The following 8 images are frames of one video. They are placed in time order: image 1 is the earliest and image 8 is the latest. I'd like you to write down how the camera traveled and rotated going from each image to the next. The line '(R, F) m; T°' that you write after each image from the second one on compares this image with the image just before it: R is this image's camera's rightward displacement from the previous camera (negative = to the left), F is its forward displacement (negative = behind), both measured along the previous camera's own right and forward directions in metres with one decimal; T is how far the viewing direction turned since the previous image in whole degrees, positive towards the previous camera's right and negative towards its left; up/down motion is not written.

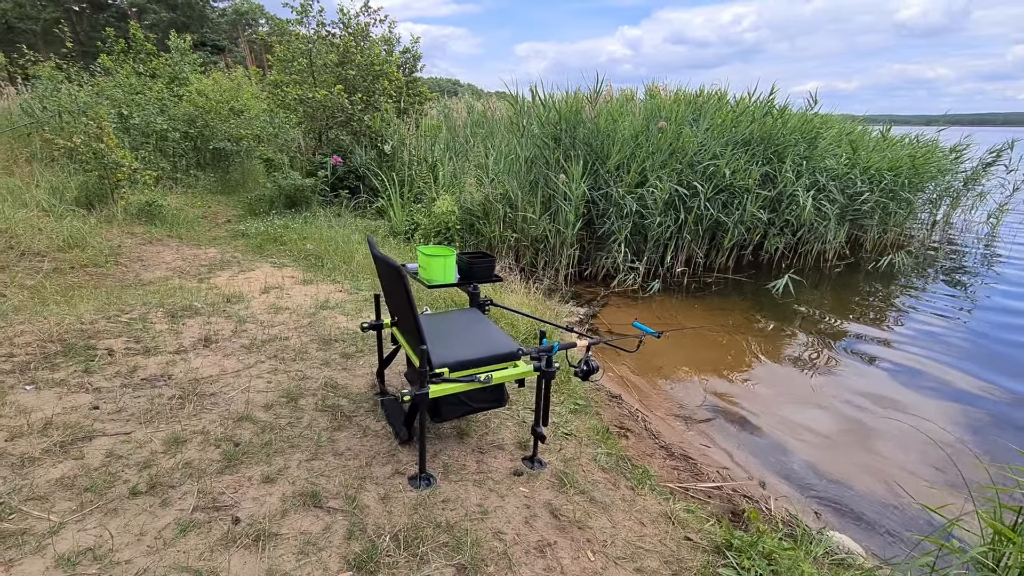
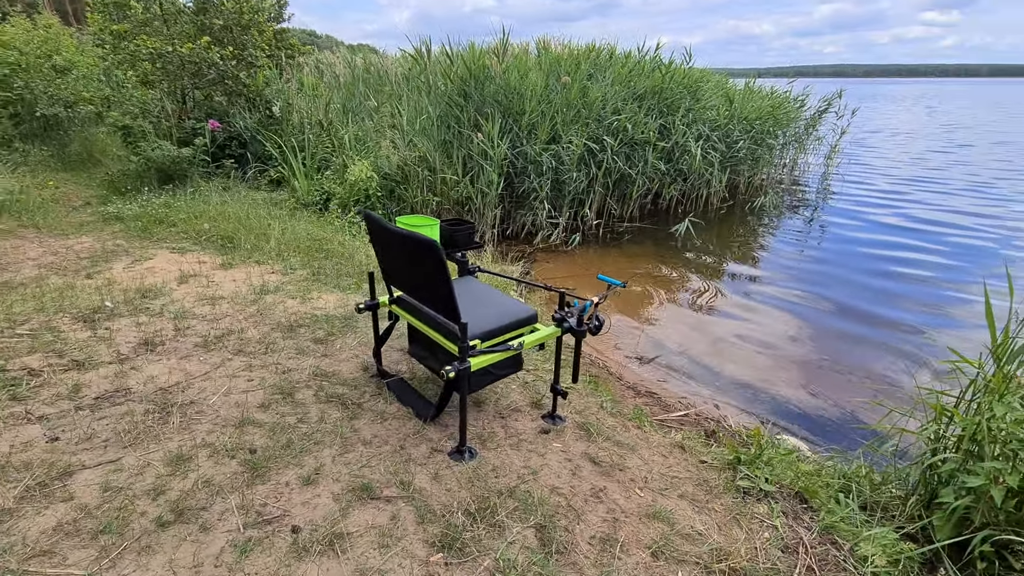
(-0.6, +0.1) m; +13°
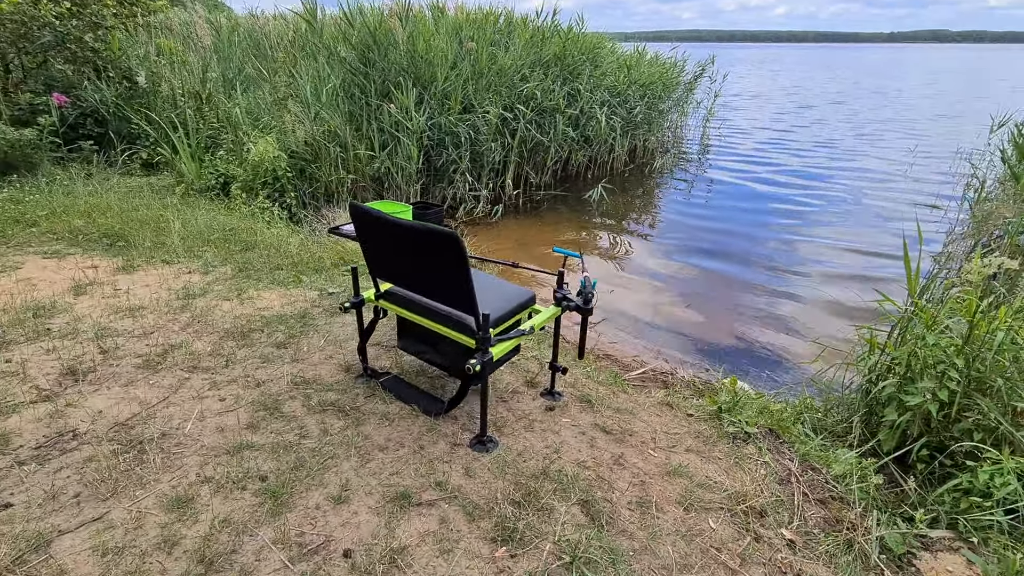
(-0.5, +0.1) m; +12°
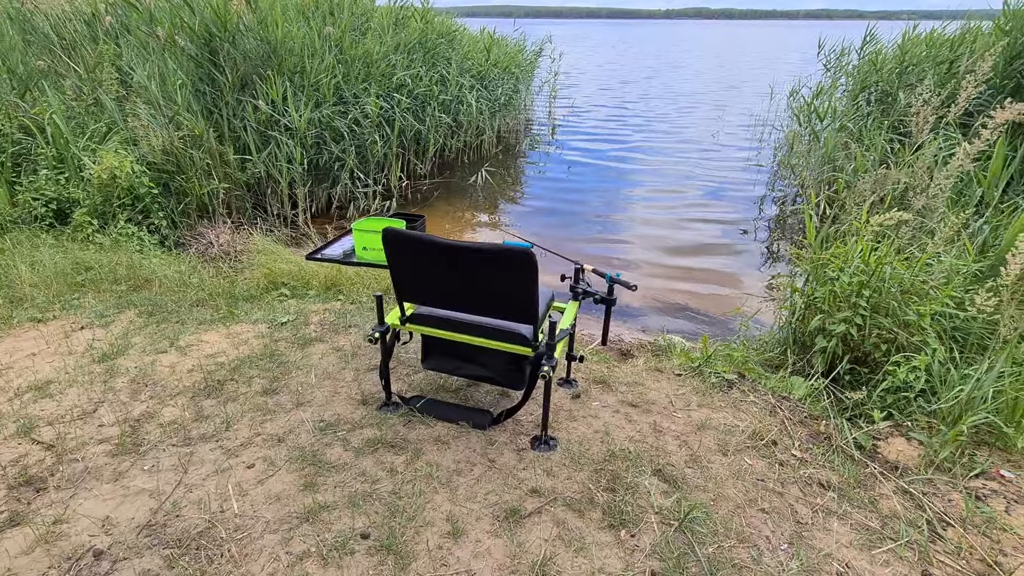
(-0.8, +0.1) m; +17°
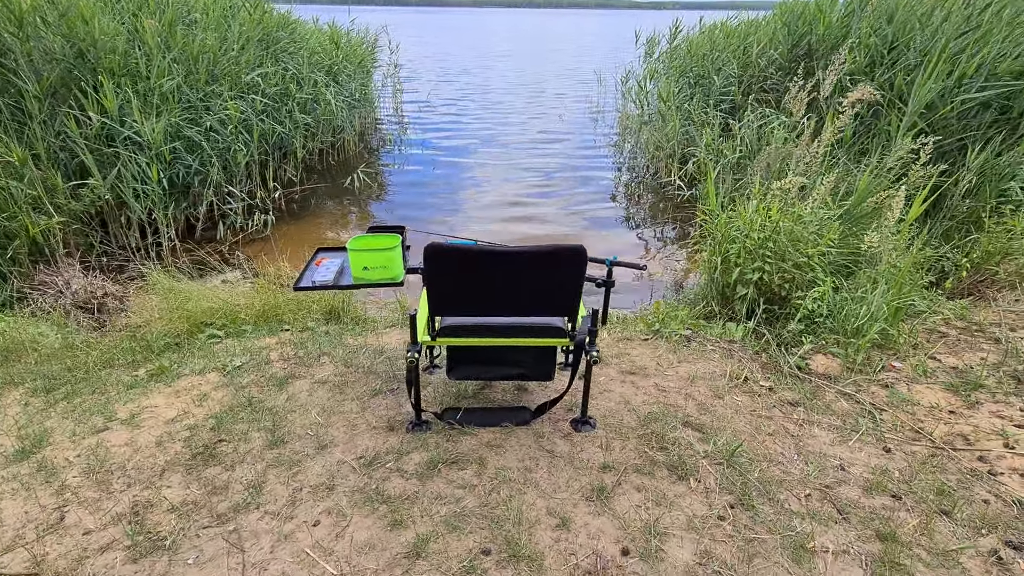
(-0.7, +0.1) m; +17°
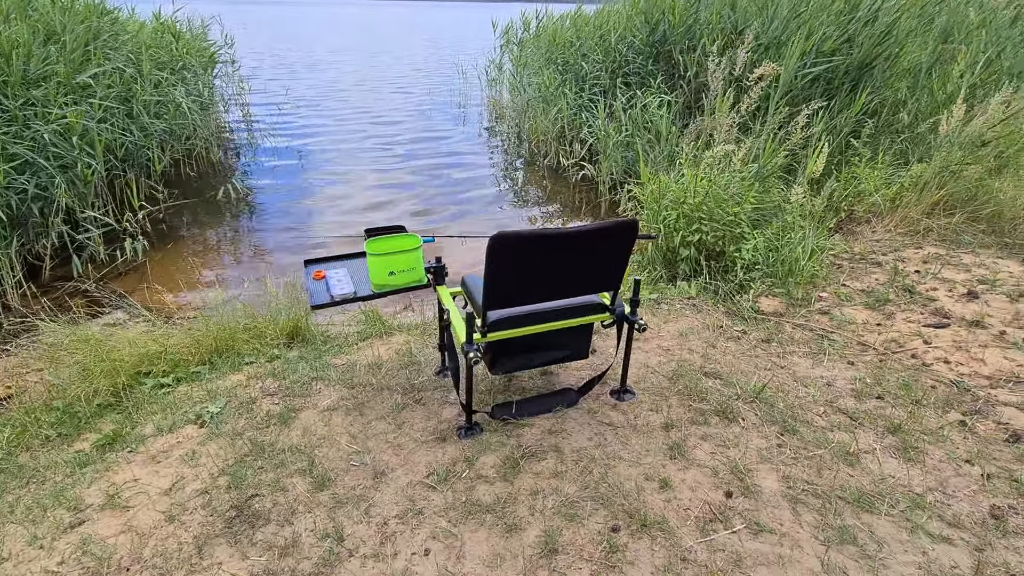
(-0.7, +0.1) m; +15°
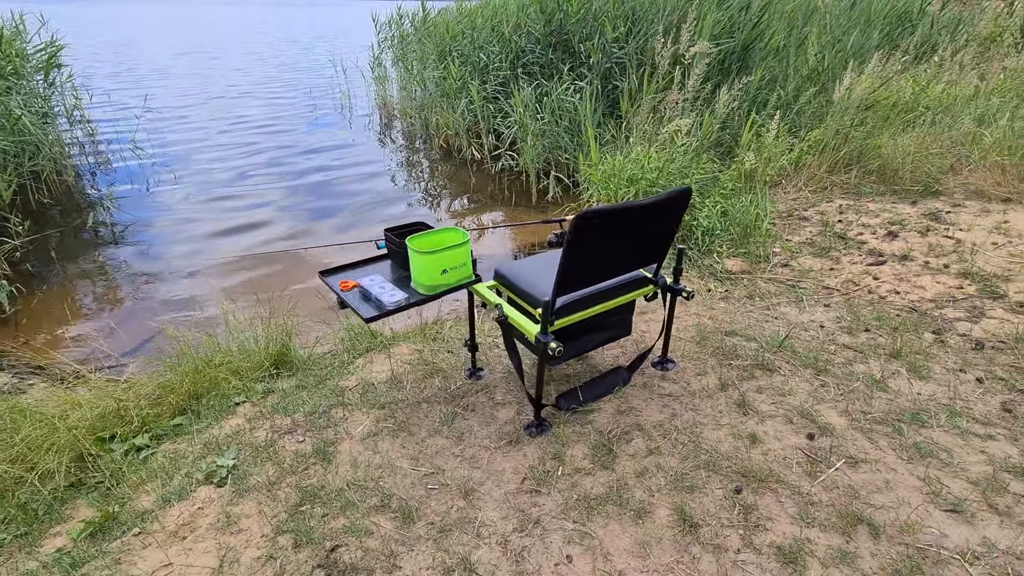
(-0.7, +0.2) m; +12°
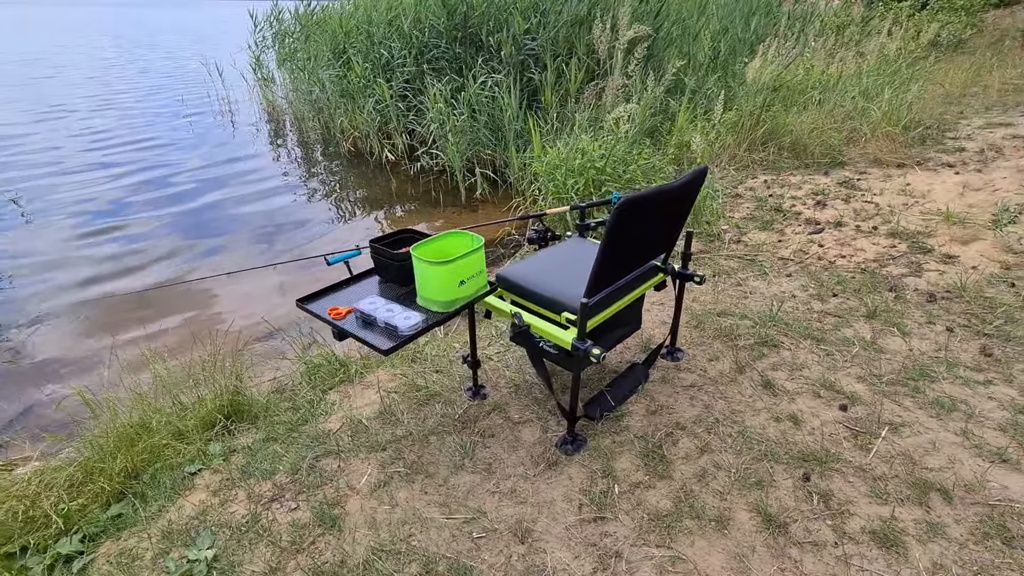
(-0.4, +0.3) m; +11°
